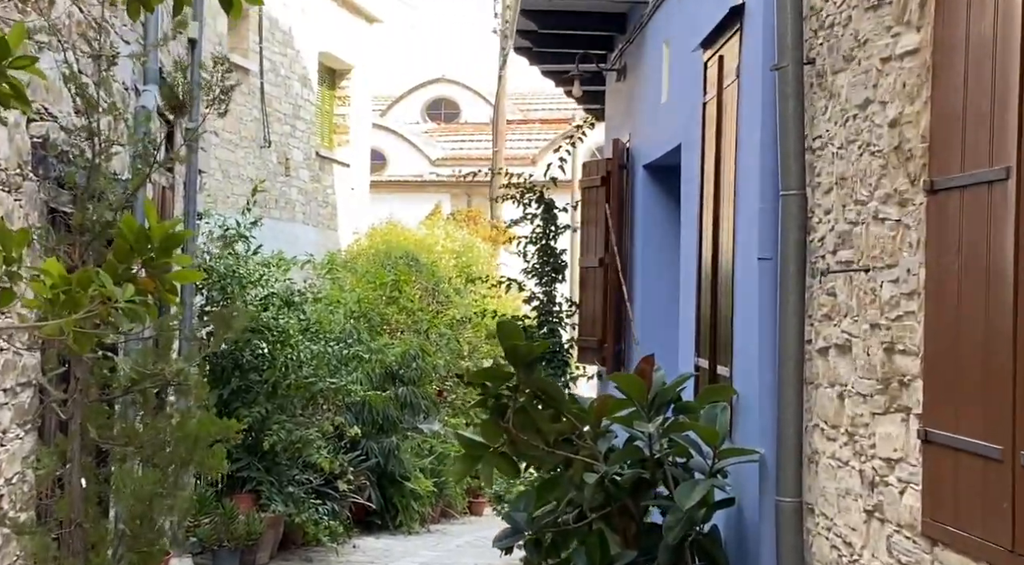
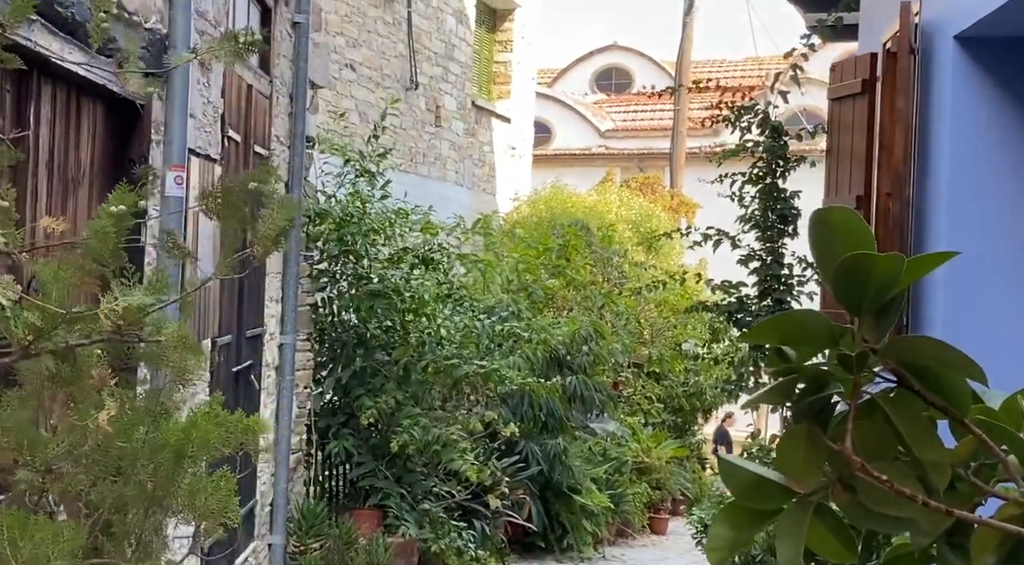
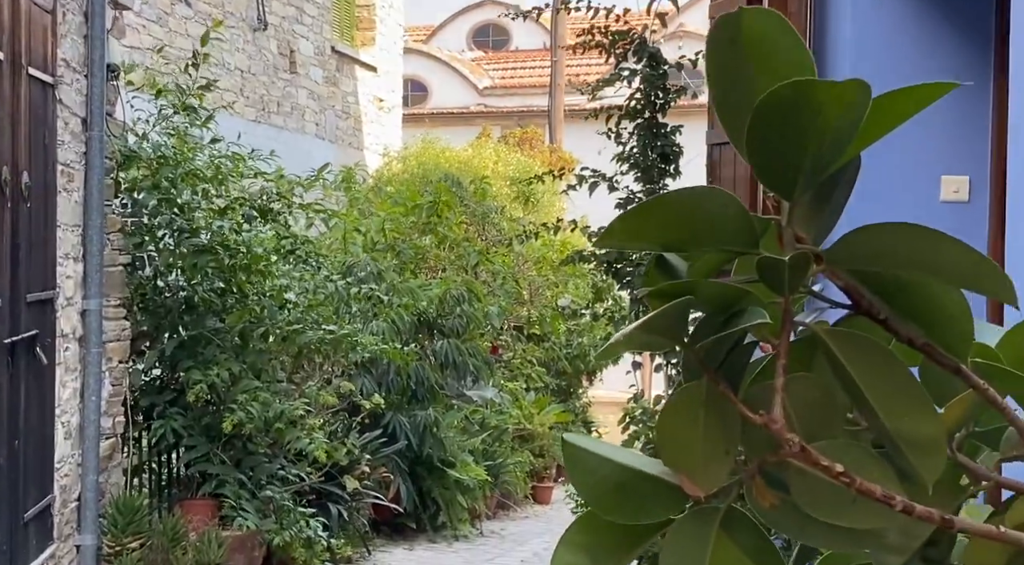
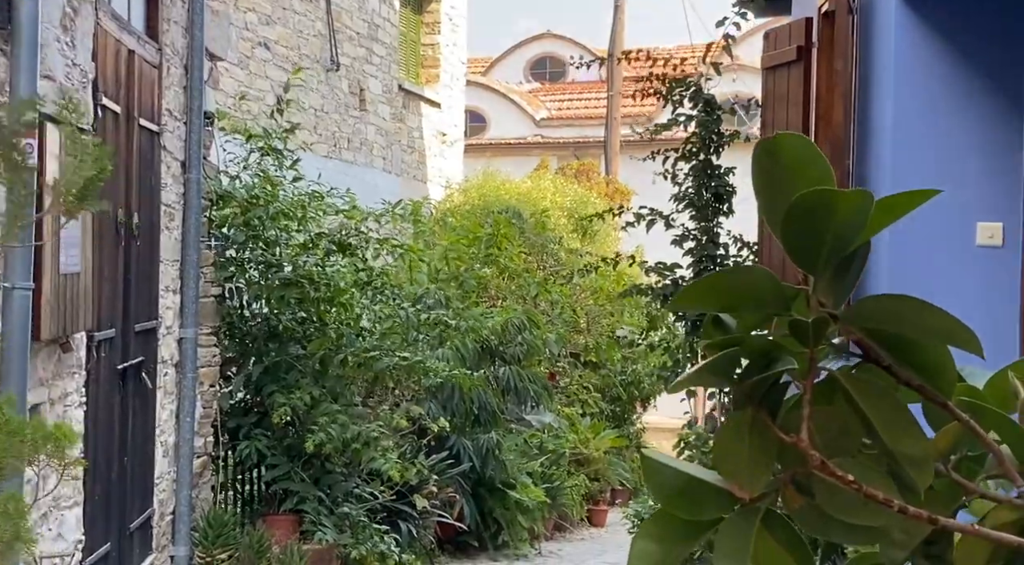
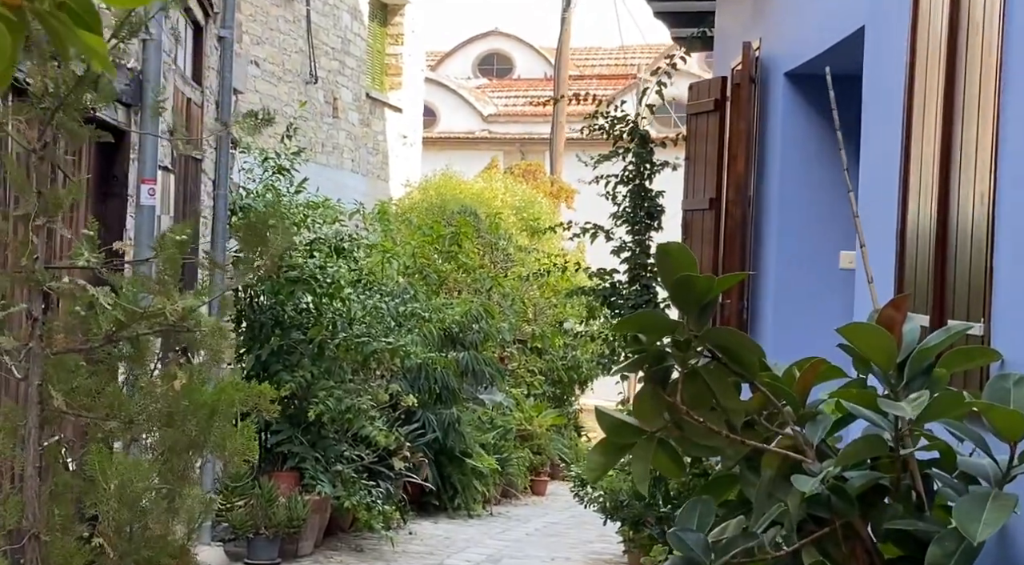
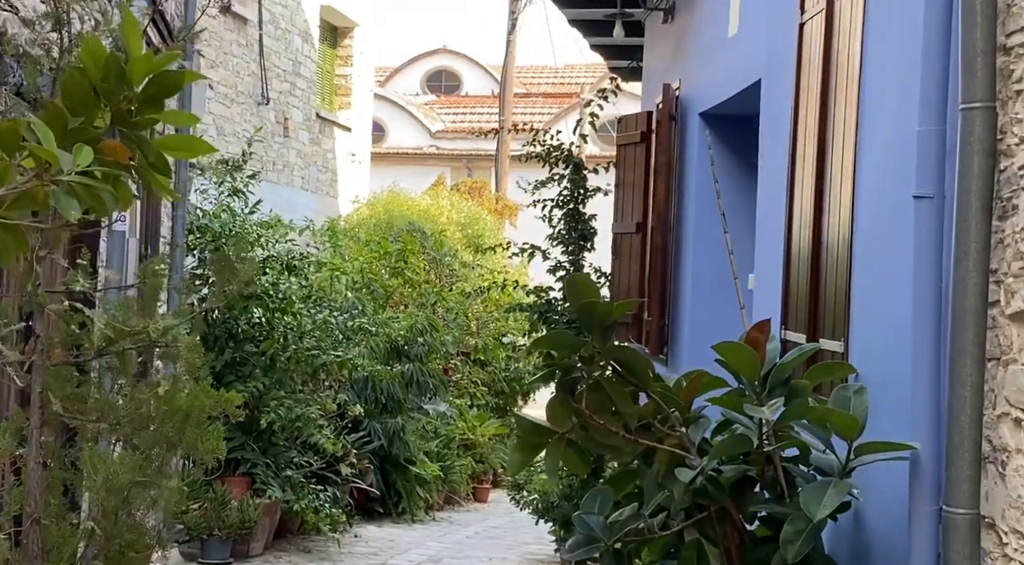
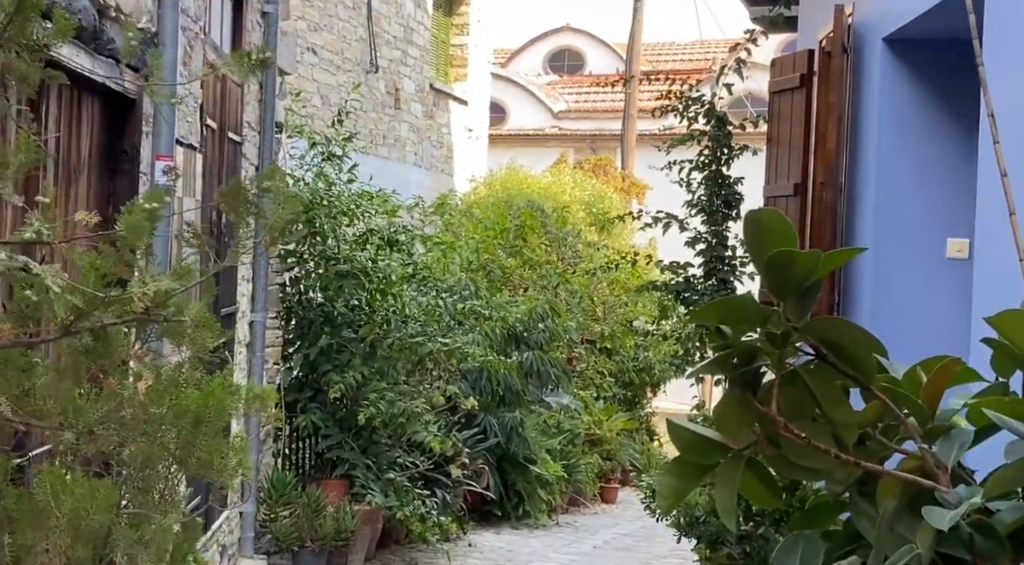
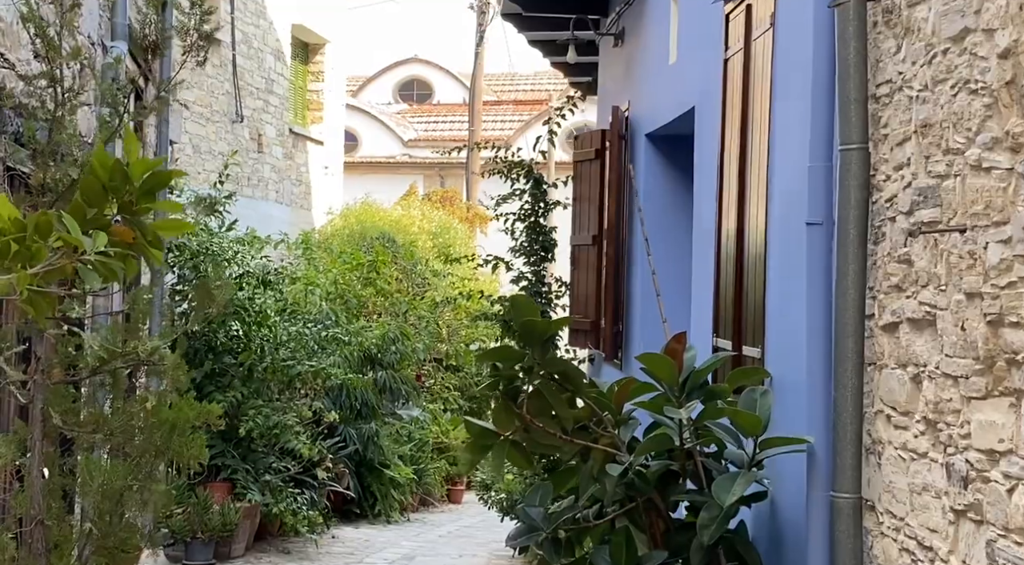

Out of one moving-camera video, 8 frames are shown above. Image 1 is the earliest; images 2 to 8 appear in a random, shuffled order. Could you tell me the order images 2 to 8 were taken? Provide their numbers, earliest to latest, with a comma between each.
8, 6, 5, 7, 2, 4, 3
